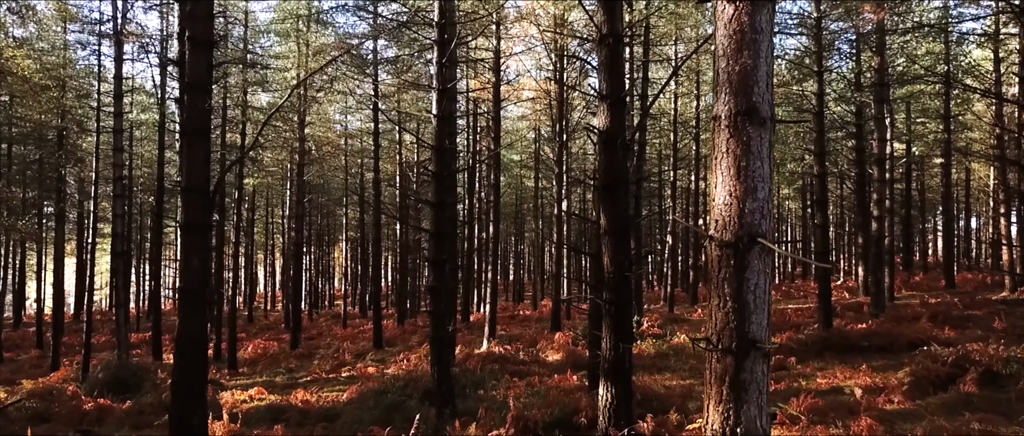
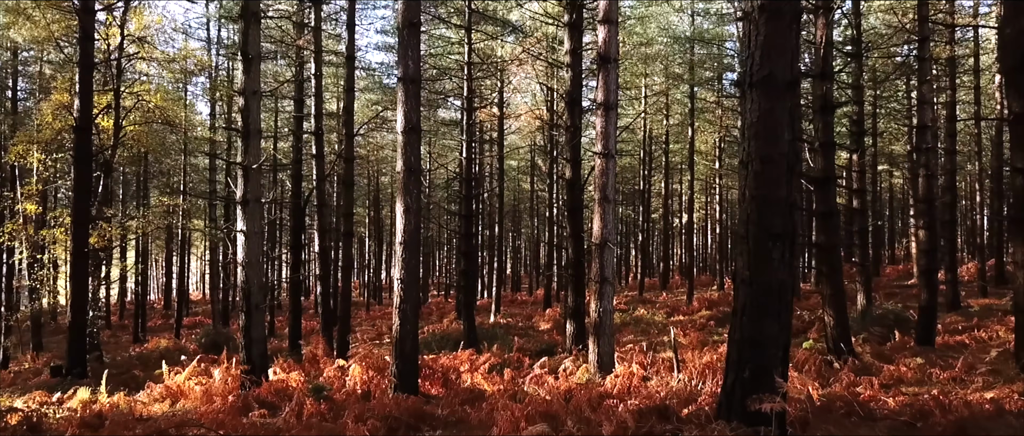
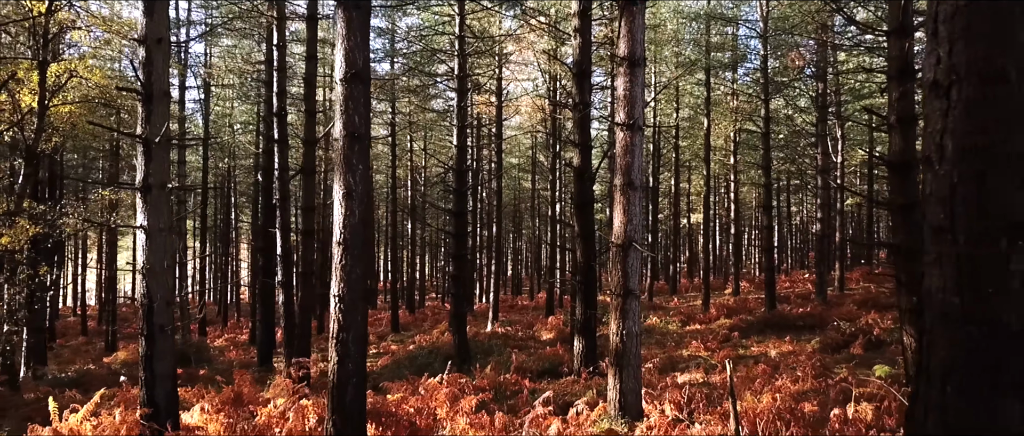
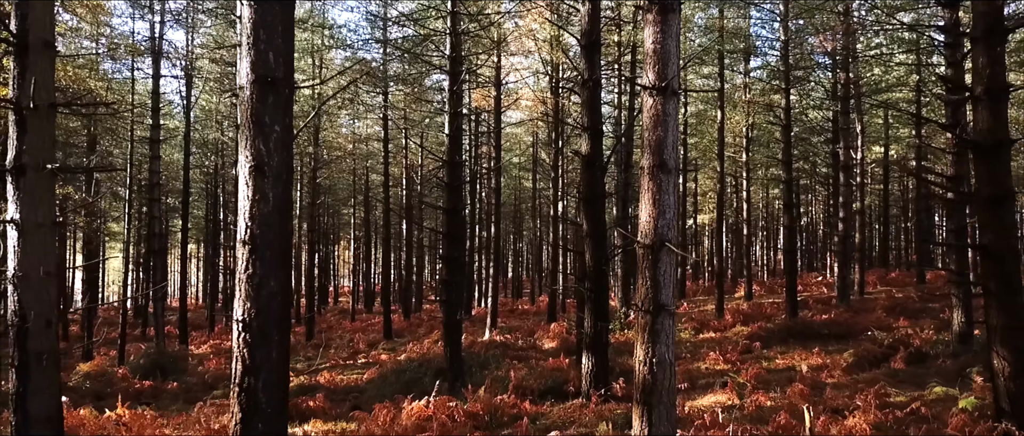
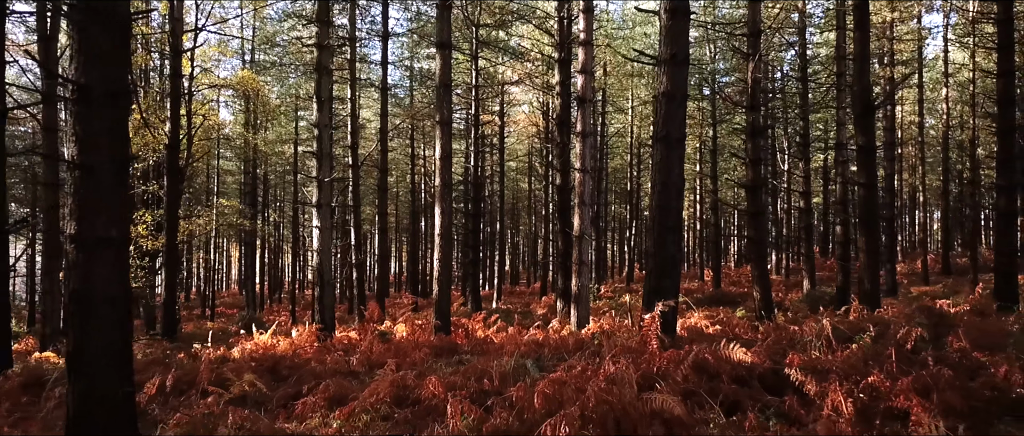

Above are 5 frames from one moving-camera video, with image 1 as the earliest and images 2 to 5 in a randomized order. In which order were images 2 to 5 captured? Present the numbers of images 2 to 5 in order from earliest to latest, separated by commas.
4, 3, 2, 5
